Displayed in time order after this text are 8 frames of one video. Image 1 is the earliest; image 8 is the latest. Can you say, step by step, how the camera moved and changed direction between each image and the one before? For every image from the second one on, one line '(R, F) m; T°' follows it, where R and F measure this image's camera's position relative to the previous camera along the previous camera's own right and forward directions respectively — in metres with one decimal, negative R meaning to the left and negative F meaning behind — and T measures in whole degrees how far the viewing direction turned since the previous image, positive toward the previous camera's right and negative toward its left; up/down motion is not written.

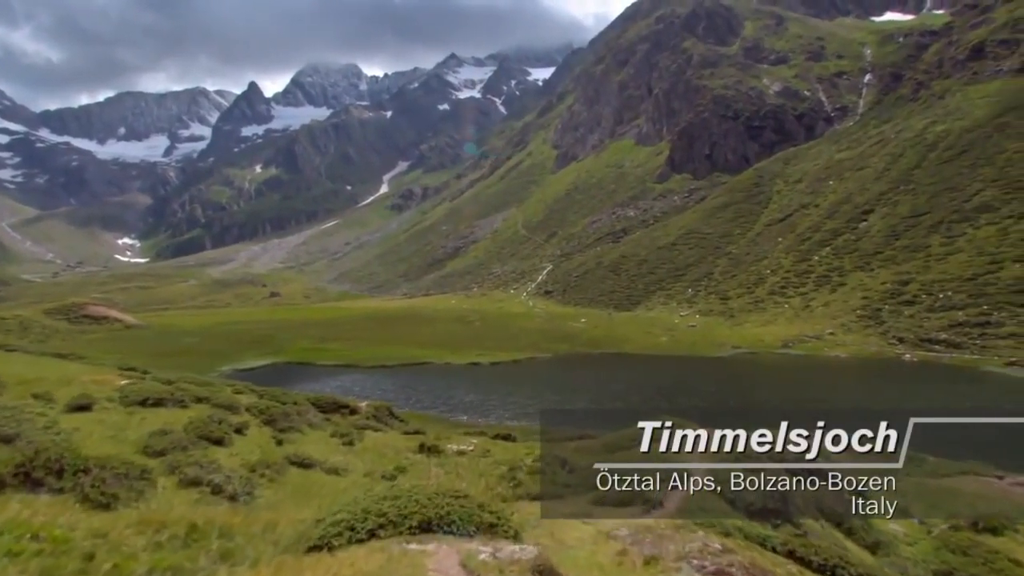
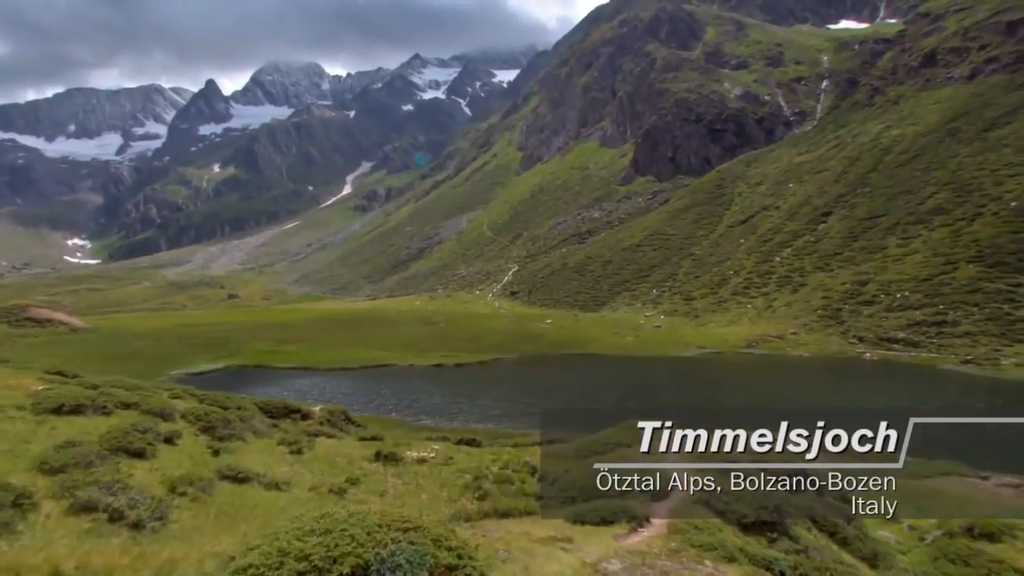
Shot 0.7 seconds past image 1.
(0.0, +2.4) m; +3°
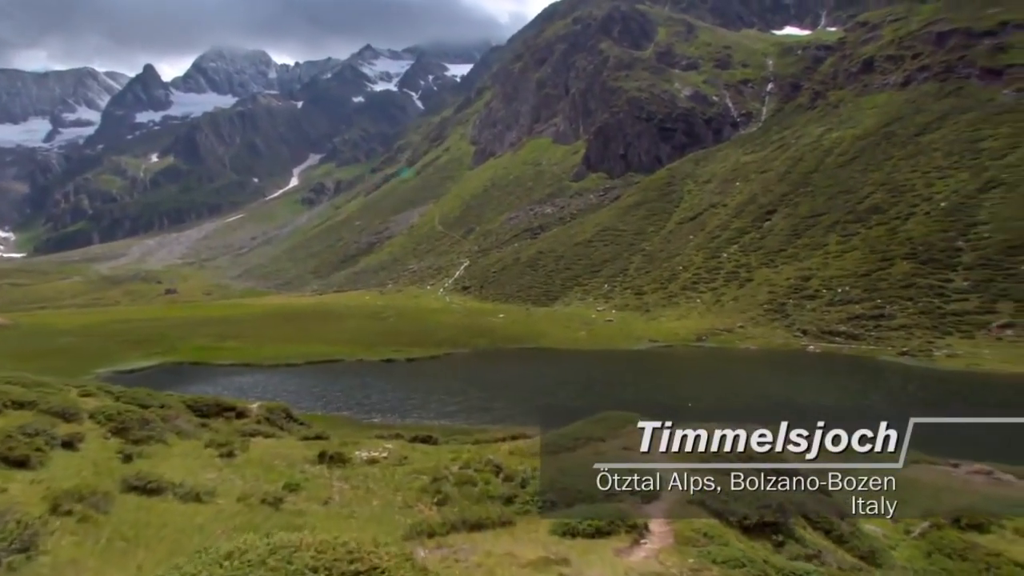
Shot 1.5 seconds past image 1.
(-0.5, +2.7) m; +5°
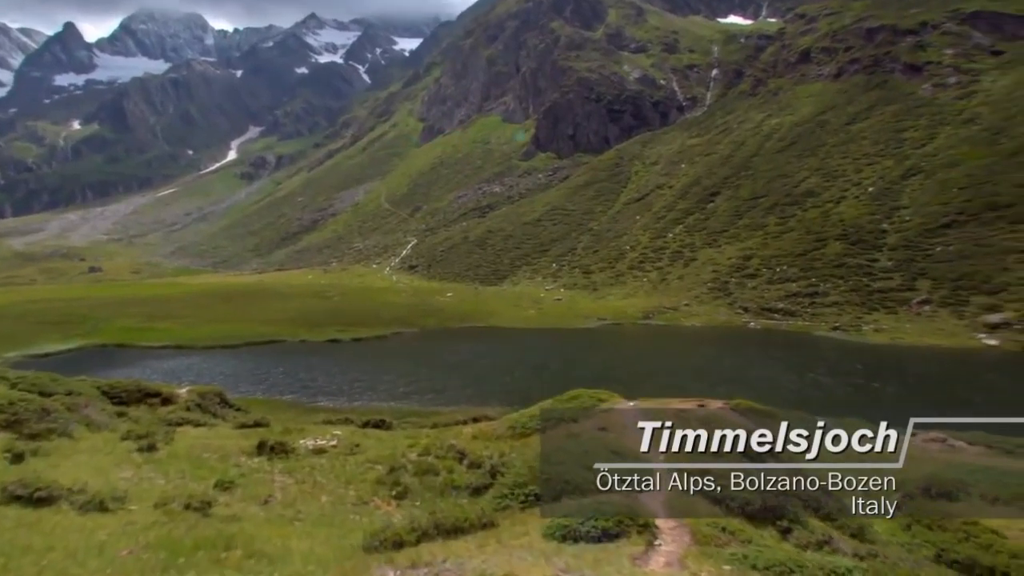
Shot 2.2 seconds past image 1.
(-0.7, +2.4) m; +5°
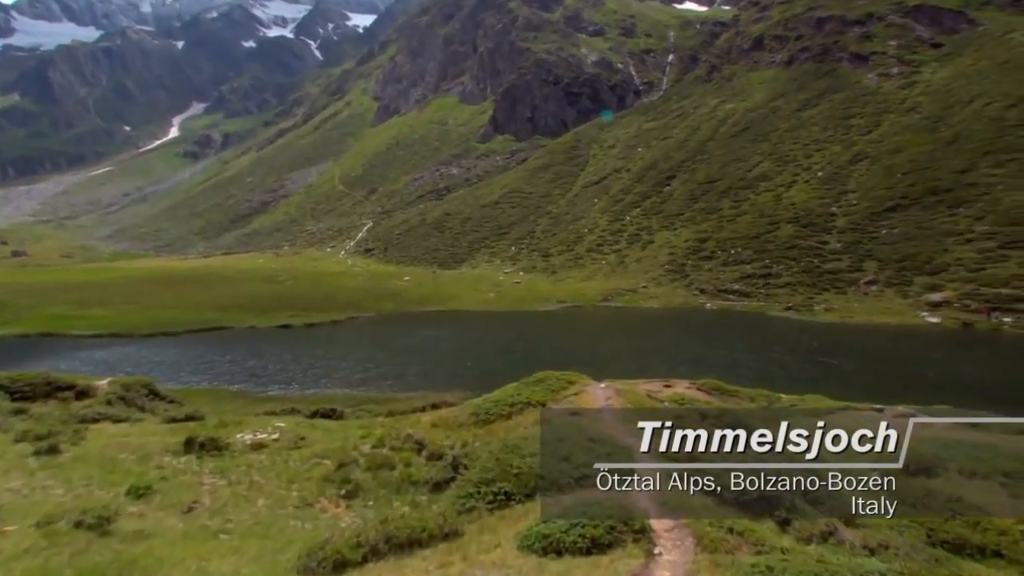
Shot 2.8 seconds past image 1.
(-0.2, +2.2) m; +4°
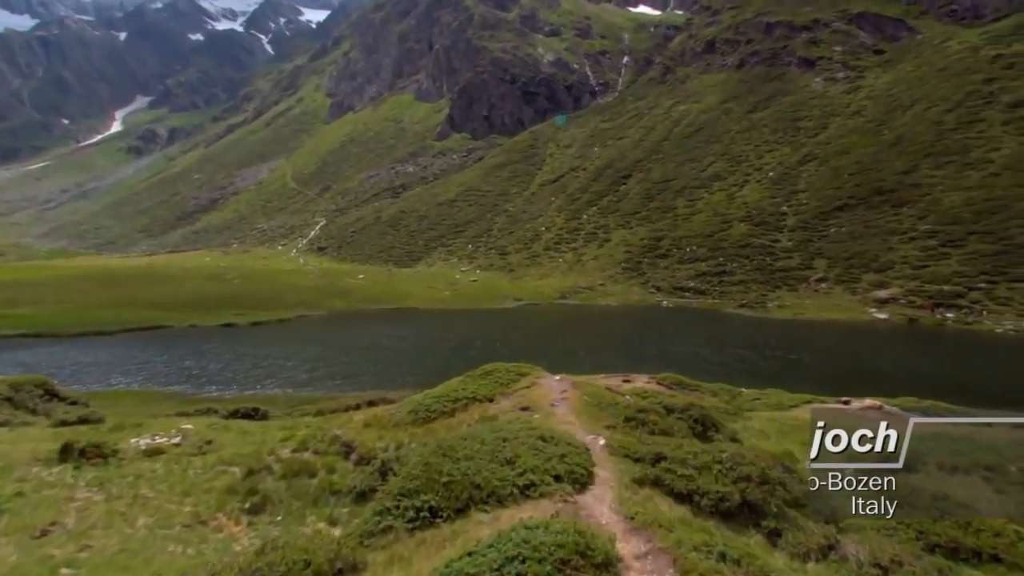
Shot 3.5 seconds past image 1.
(+0.5, +2.5) m; +4°
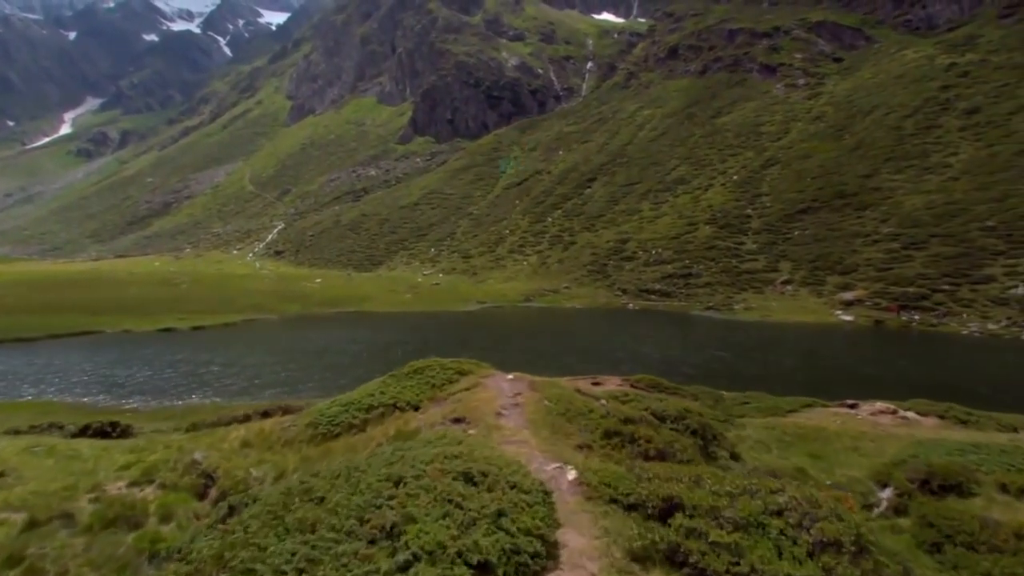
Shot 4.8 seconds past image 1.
(+0.8, +5.3) m; +3°
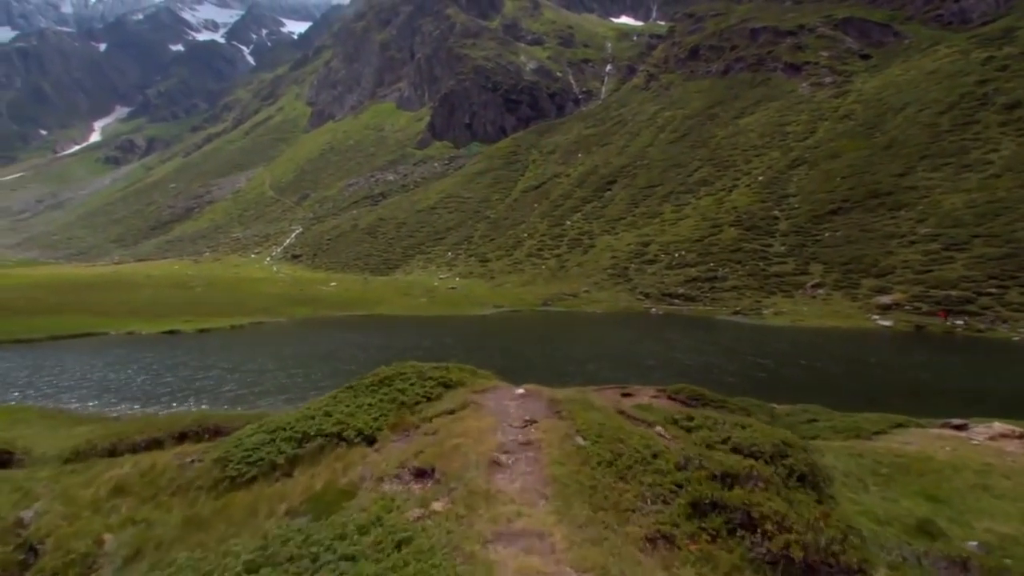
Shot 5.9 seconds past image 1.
(+0.1, +5.1) m; -2°
